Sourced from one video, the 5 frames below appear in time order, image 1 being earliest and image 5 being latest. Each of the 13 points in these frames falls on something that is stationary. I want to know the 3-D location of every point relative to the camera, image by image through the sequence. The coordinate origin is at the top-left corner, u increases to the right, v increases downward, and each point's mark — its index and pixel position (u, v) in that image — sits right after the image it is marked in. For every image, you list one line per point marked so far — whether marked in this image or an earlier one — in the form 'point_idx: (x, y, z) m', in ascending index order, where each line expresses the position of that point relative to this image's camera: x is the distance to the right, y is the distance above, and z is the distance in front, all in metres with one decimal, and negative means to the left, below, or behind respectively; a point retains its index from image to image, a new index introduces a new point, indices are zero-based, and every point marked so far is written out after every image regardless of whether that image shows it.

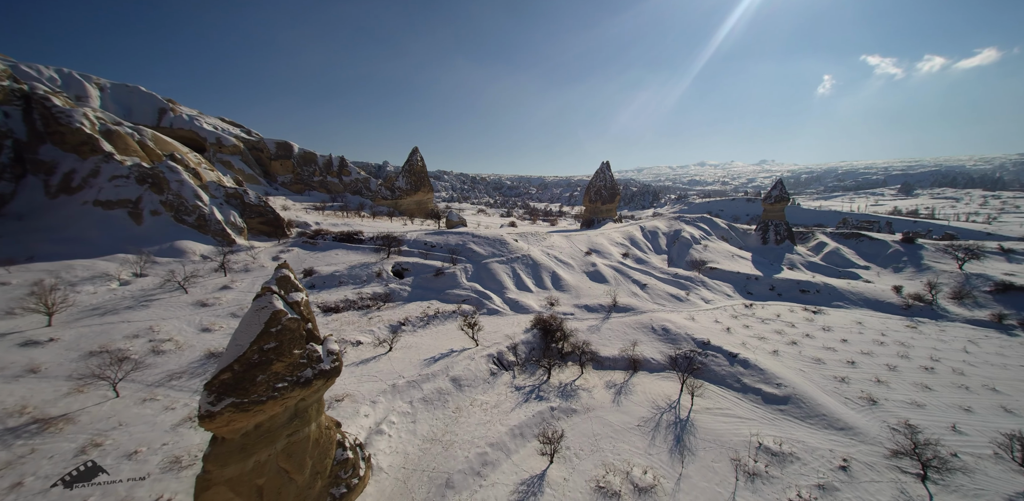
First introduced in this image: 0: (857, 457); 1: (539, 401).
0: (+11.3, -6.7, +12.3) m
1: (+1.0, -5.8, +14.5) m
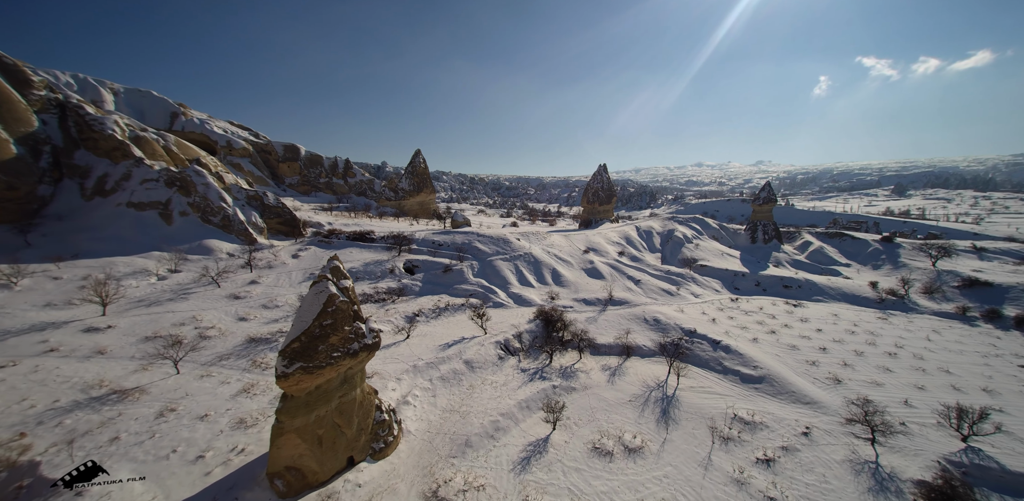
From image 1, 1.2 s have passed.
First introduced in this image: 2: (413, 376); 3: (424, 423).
0: (+11.6, -6.6, +14.2) m
1: (+1.3, -5.6, +16.4) m
2: (-4.0, -5.1, +15.3) m
3: (-3.1, -6.0, +13.2) m
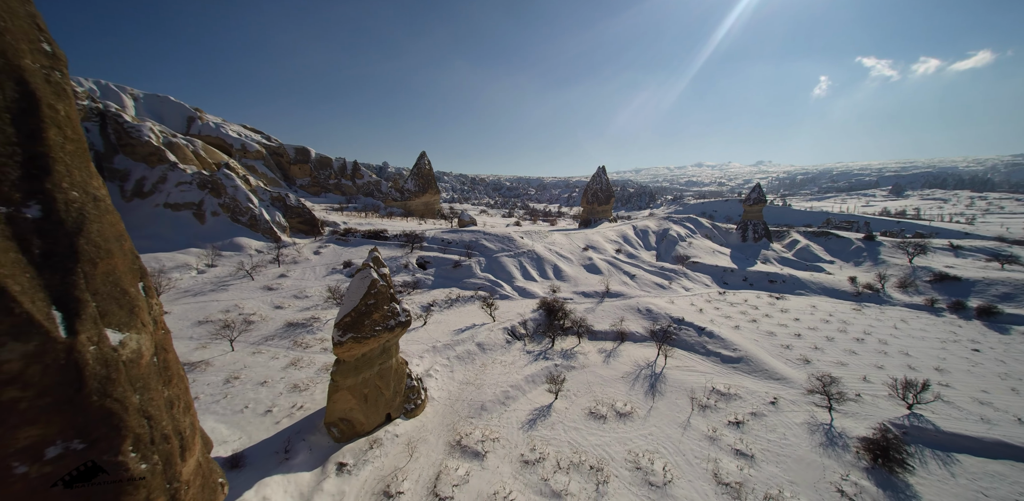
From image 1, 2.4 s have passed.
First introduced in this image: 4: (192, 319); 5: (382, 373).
0: (+11.9, -6.4, +16.5) m
1: (+1.7, -5.4, +18.6) m
2: (-3.7, -4.9, +17.6) m
3: (-2.7, -5.8, +15.4) m
4: (-15.4, -3.3, +18.2) m
5: (-4.3, -4.1, +12.6) m
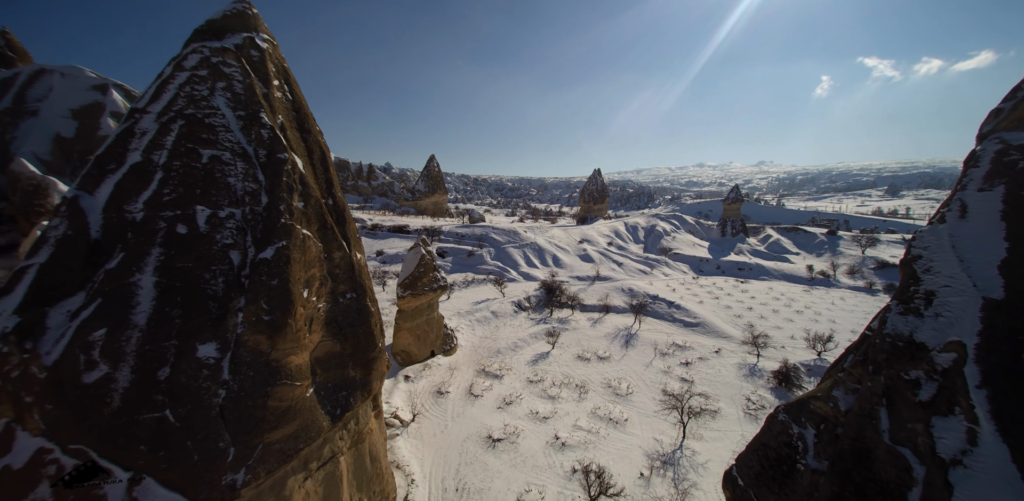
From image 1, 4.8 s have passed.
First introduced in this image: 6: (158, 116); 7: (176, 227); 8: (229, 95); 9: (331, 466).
0: (+12.3, -5.6, +21.7) m
1: (+2.1, -4.6, +23.8) m
2: (-3.3, -4.1, +22.8) m
3: (-2.3, -5.0, +20.7) m
4: (-15.0, -2.5, +23.5) m
5: (-3.9, -3.3, +17.9) m
6: (-6.7, +2.5, +7.1) m
7: (-6.0, +0.4, +6.7) m
8: (-5.8, +3.2, +7.7) m
9: (-3.9, -4.6, +8.1) m
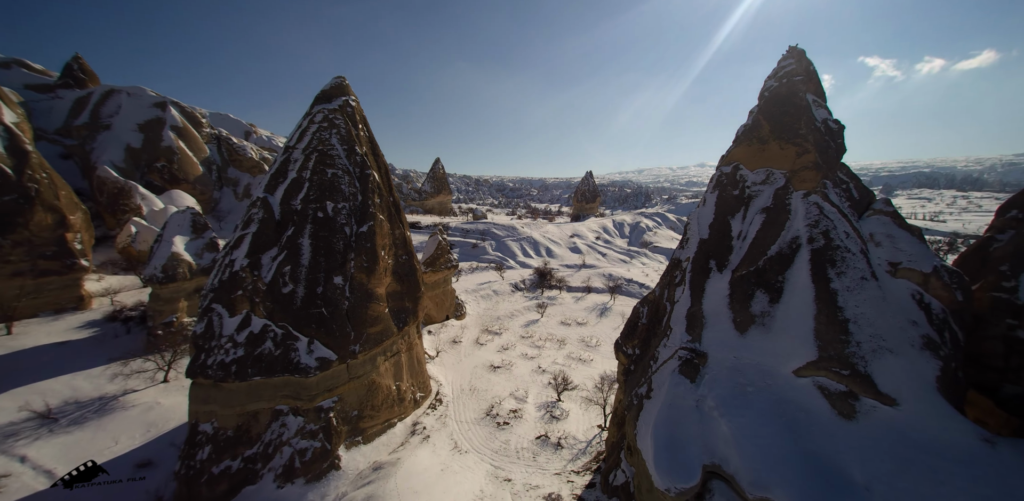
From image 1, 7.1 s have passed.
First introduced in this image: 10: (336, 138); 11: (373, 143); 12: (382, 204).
0: (+12.1, -4.8, +27.1) m
1: (+1.9, -3.9, +29.3) m
2: (-3.5, -3.3, +28.3) m
3: (-2.5, -4.2, +26.1) m
4: (-15.2, -1.8, +29.0) m
5: (-4.1, -2.6, +23.4) m
6: (-7.0, +3.3, +12.6) m
7: (-6.3, +1.2, +12.2) m
8: (-6.1, +4.0, +13.2) m
9: (-4.1, -3.8, +13.5) m
10: (-6.2, +3.9, +13.2) m
11: (-5.3, +4.2, +14.6) m
12: (-4.7, +1.7, +13.6) m
